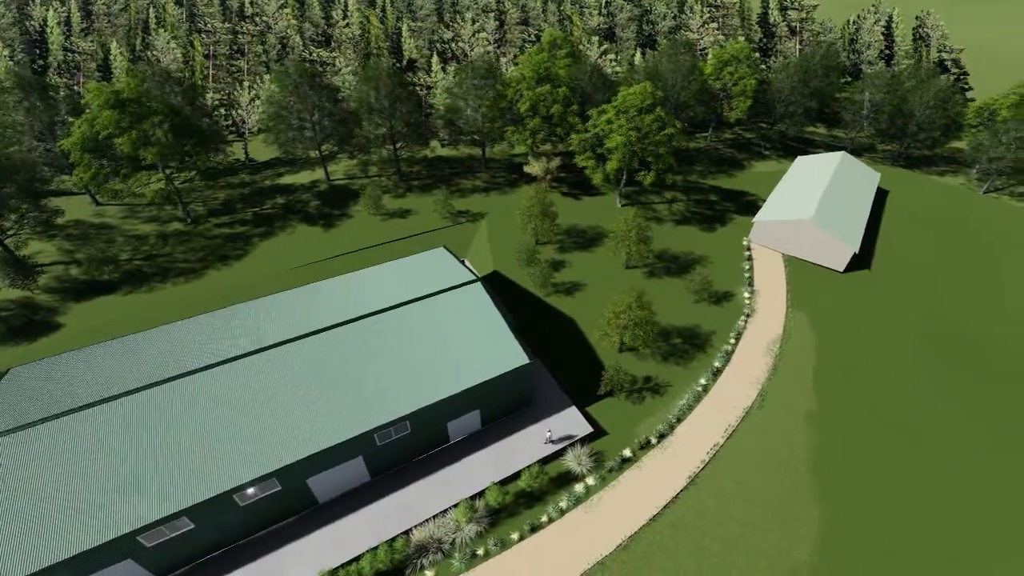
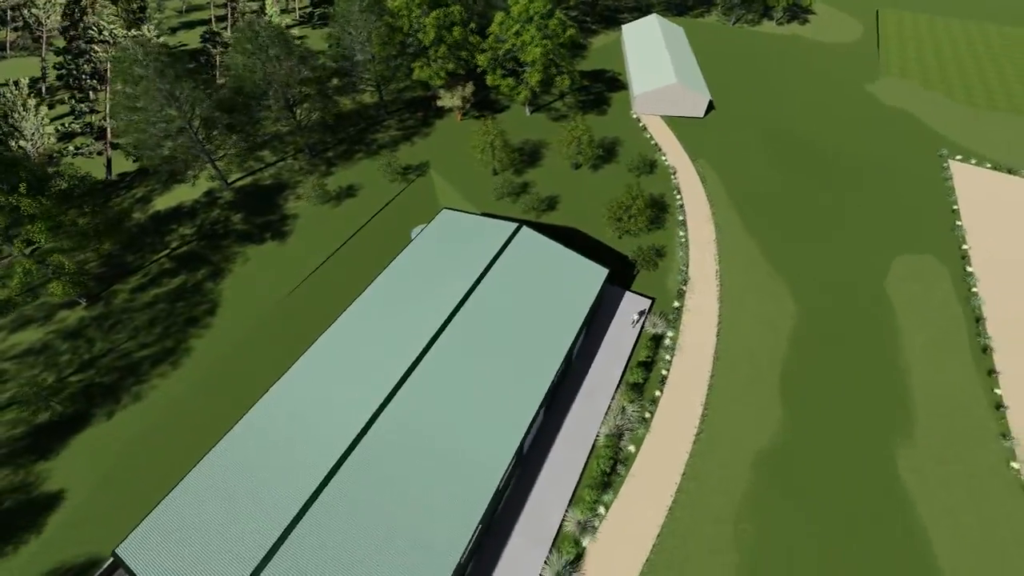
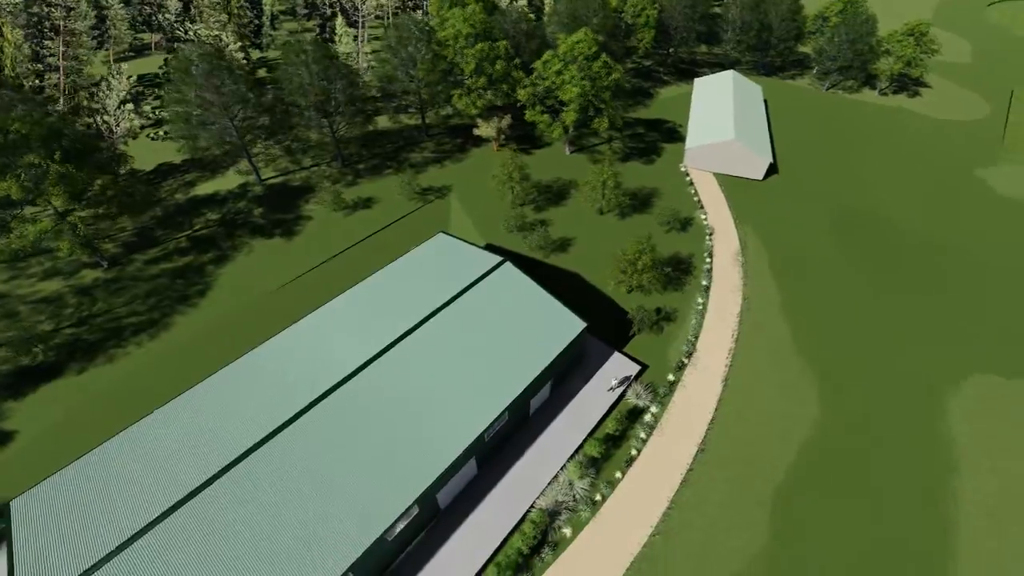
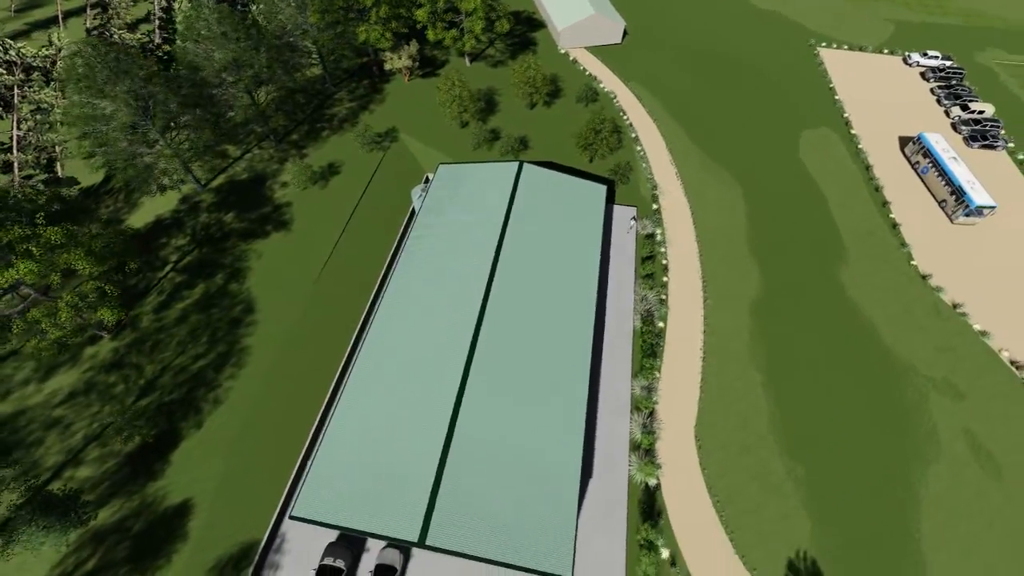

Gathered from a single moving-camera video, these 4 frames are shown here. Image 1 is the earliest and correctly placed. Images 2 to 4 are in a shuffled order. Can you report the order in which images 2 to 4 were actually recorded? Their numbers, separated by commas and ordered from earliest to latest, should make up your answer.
3, 2, 4
